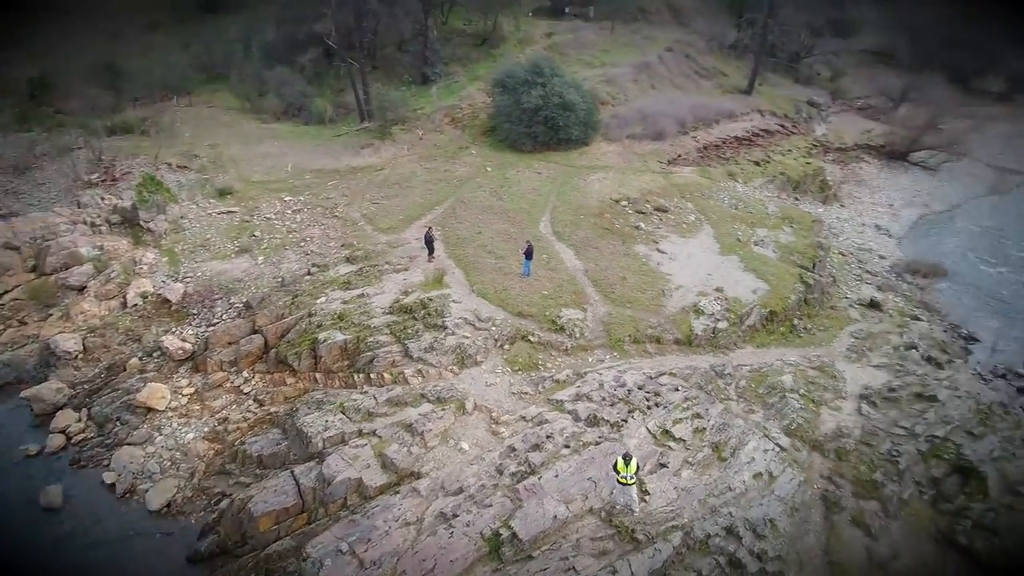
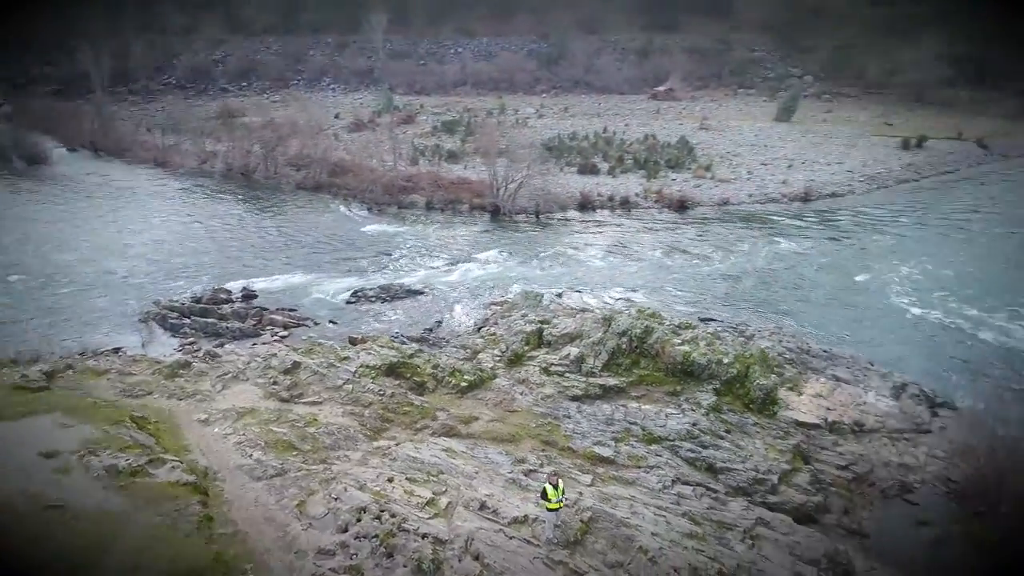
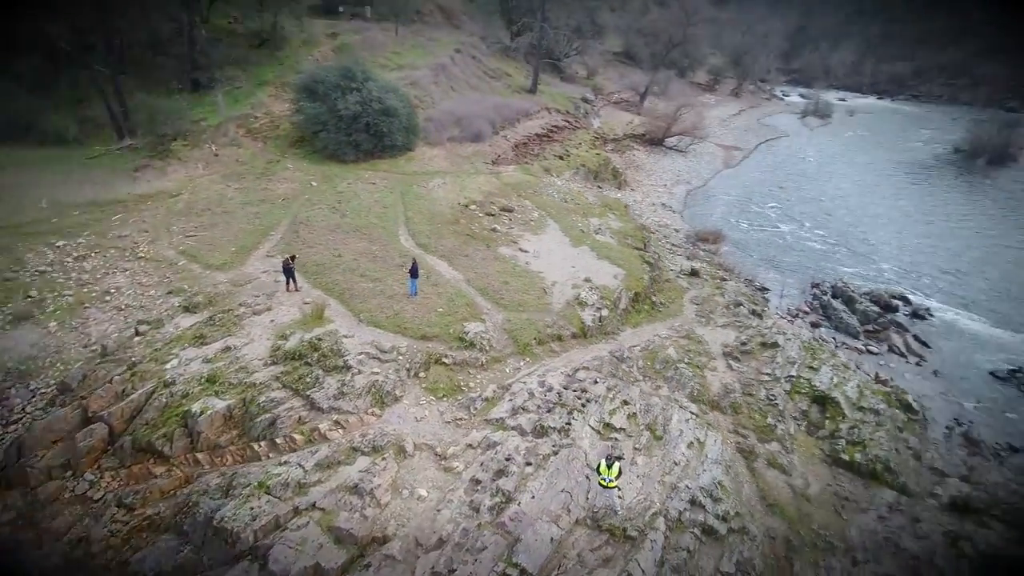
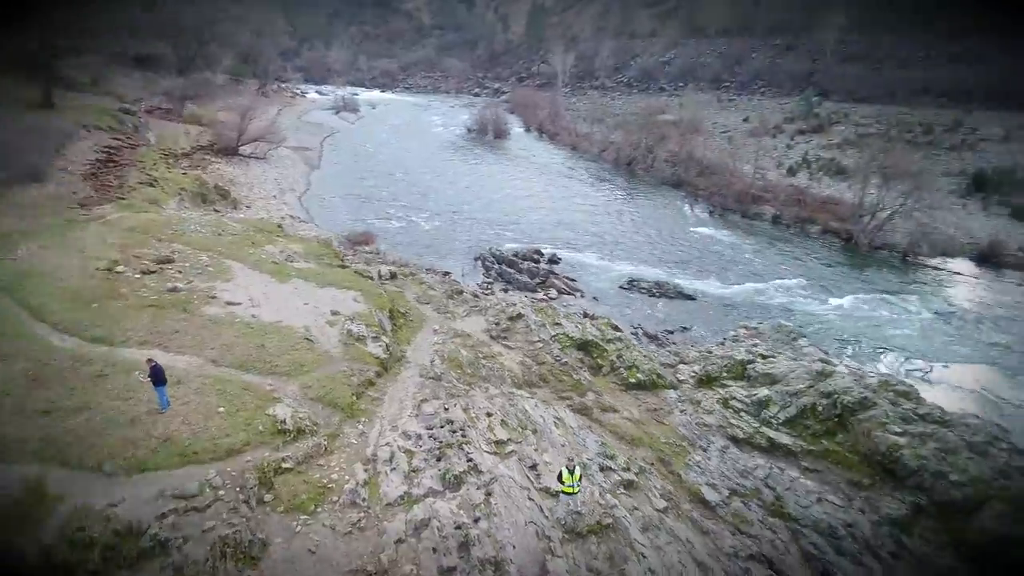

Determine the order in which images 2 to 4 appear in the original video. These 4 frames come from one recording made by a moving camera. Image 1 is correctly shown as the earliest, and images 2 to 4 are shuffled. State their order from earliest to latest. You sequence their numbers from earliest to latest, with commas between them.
3, 4, 2
